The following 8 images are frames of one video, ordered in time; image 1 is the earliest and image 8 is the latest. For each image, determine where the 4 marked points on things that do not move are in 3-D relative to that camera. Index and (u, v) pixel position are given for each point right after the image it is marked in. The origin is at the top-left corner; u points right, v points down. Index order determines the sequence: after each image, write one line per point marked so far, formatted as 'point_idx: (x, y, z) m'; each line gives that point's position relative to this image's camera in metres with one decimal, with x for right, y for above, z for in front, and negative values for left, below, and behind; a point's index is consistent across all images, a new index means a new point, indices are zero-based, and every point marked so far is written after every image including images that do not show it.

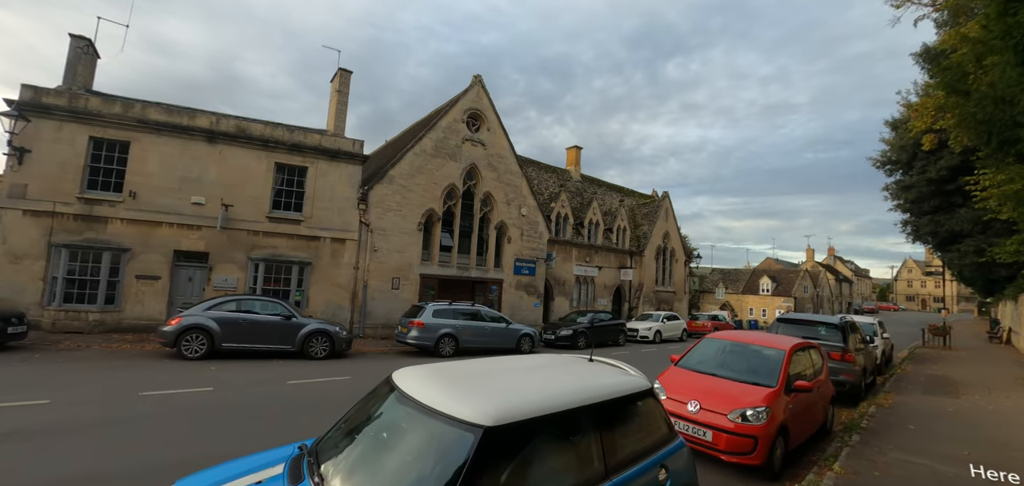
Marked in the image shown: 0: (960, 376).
0: (+11.6, -3.4, +11.5) m
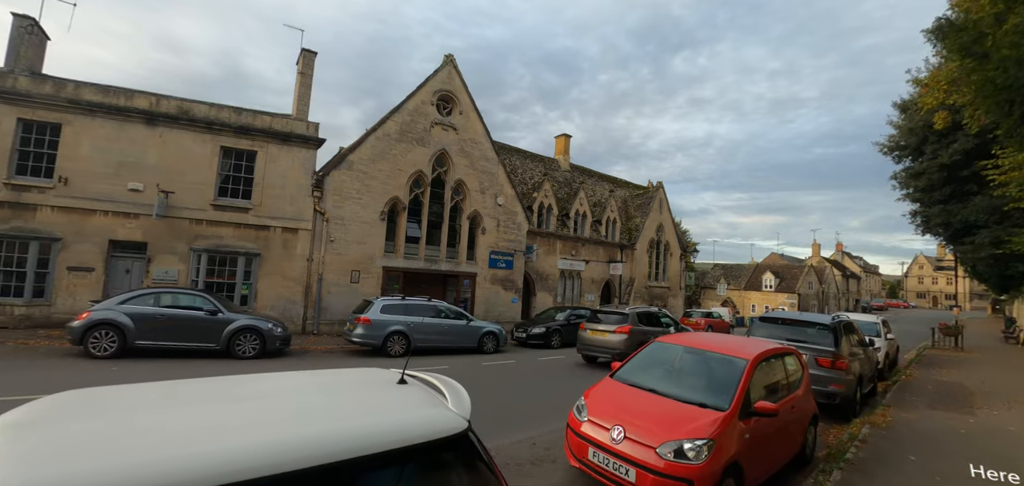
0: (+10.4, -3.1, +9.9) m
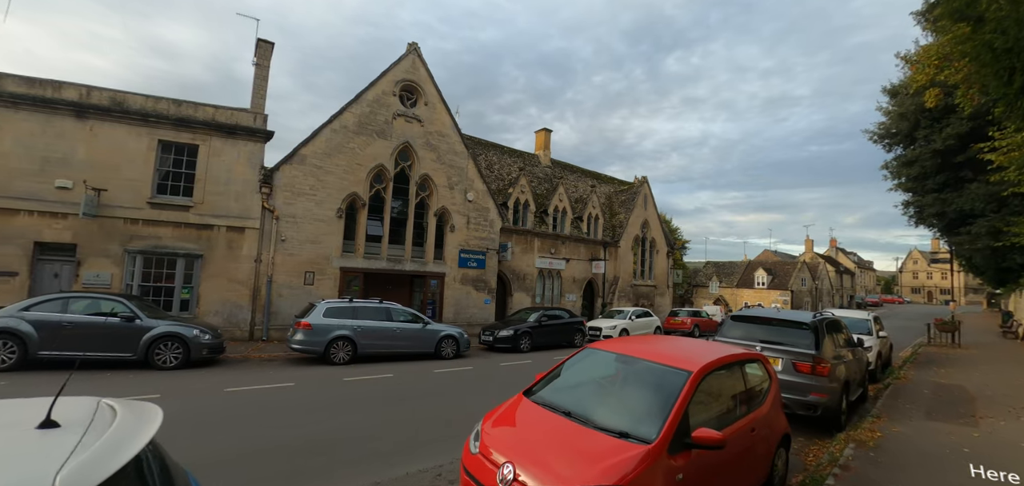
0: (+9.3, -2.9, +8.9) m
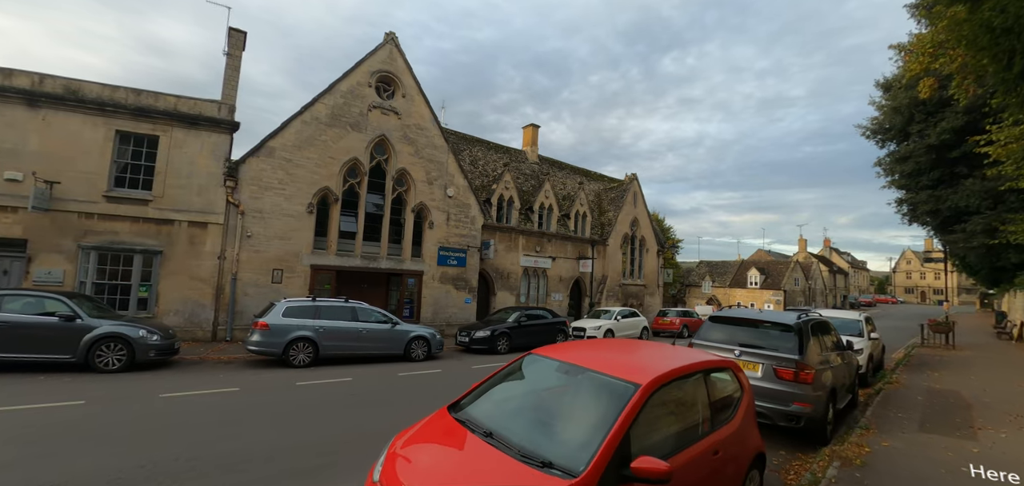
0: (+8.7, -2.8, +8.3) m
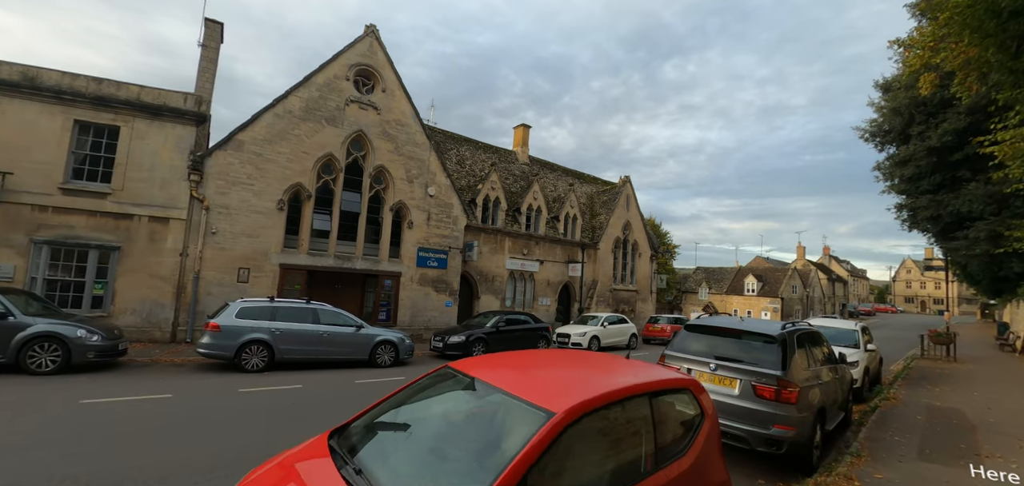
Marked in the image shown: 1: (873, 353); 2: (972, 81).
0: (+8.0, -2.9, +7.6) m
1: (+8.1, -2.5, +10.1) m
2: (+11.4, +4.0, +11.1) m
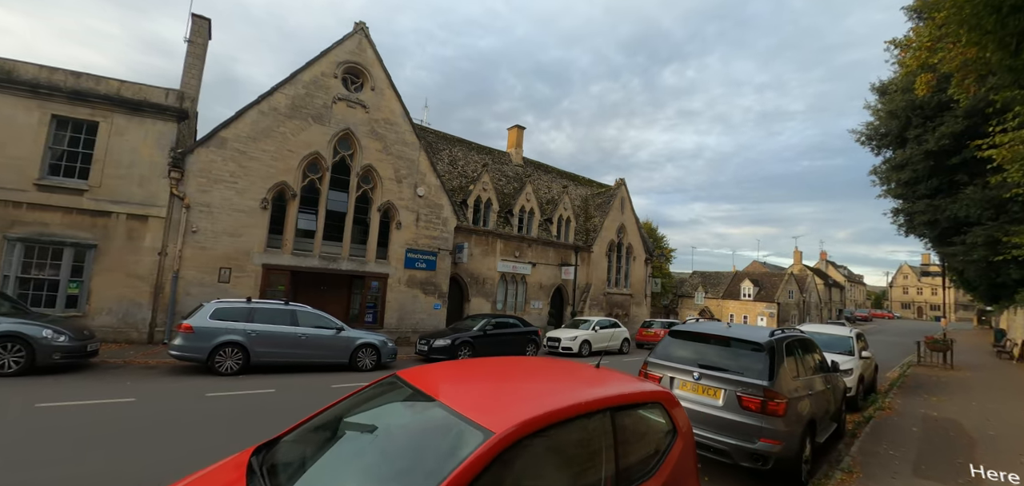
0: (+7.7, -2.9, +7.3) m
1: (+7.8, -2.6, +9.8) m
2: (+11.1, +3.9, +10.8) m
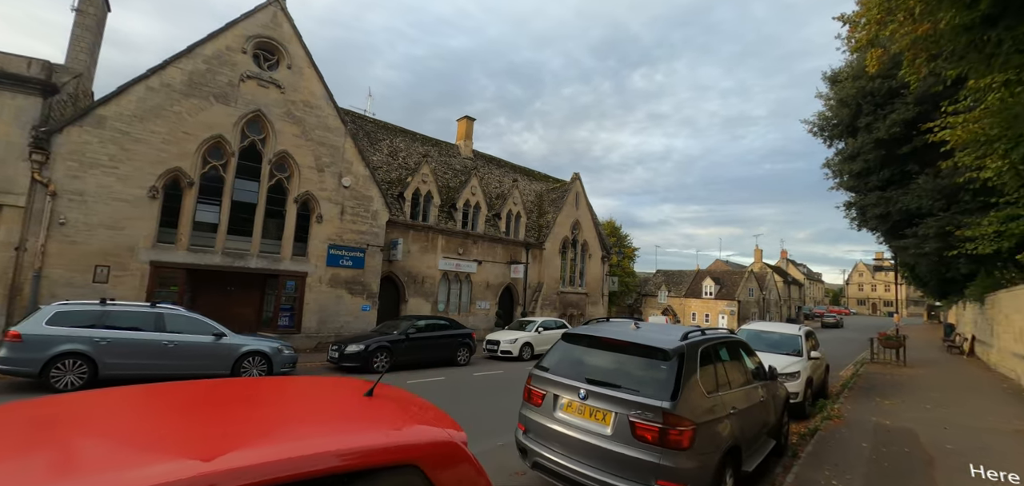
0: (+6.1, -2.7, +6.4) m
1: (+6.0, -2.3, +8.9) m
2: (+9.2, +4.1, +10.1) m
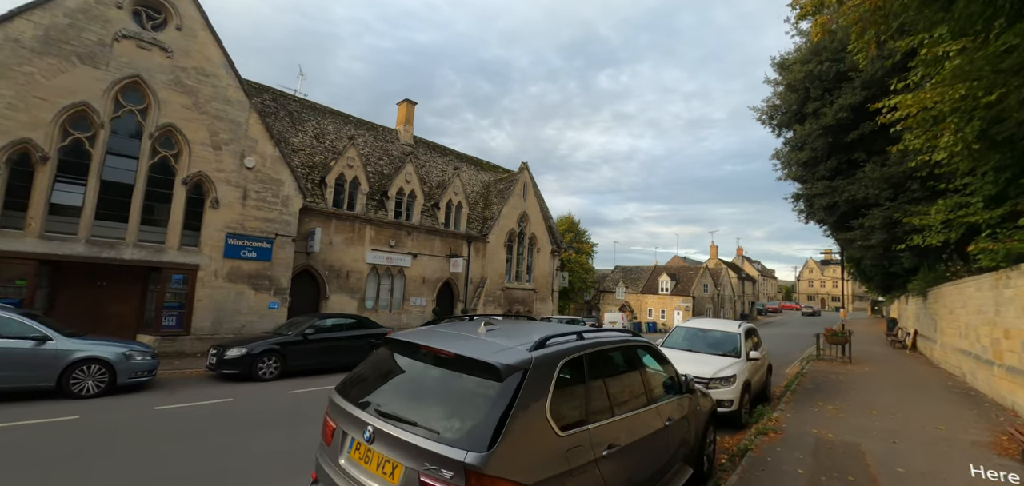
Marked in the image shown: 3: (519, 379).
0: (+4.5, -2.5, +5.4) m
1: (+4.3, -2.1, +7.9) m
2: (+7.4, +4.4, +9.3) m
3: (0.0, -0.8, +2.5) m
